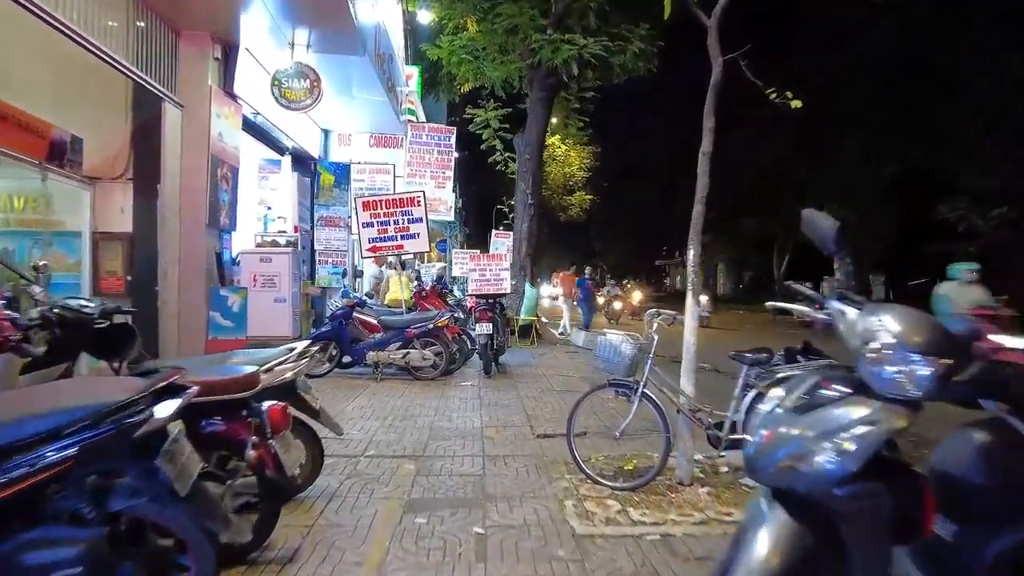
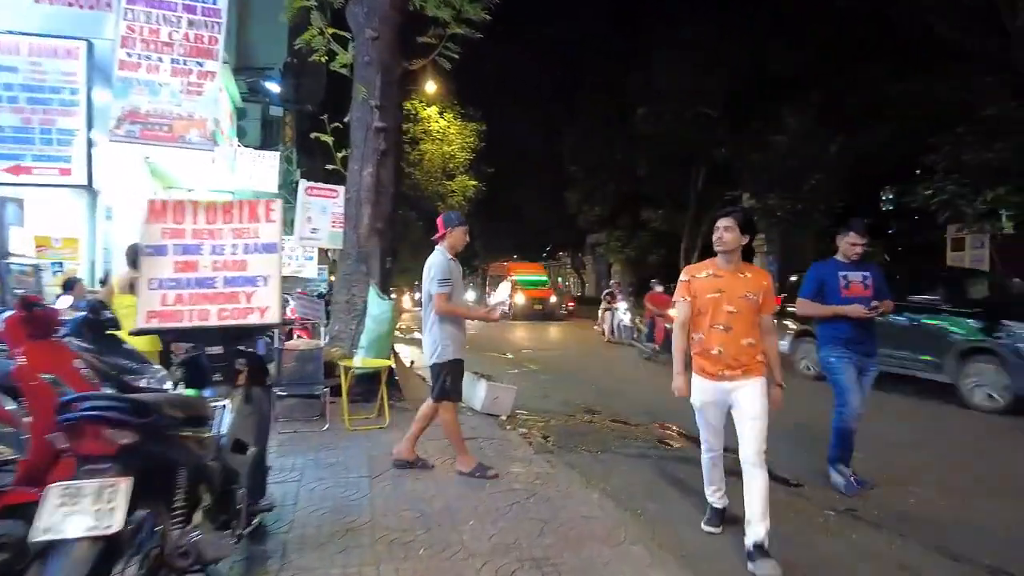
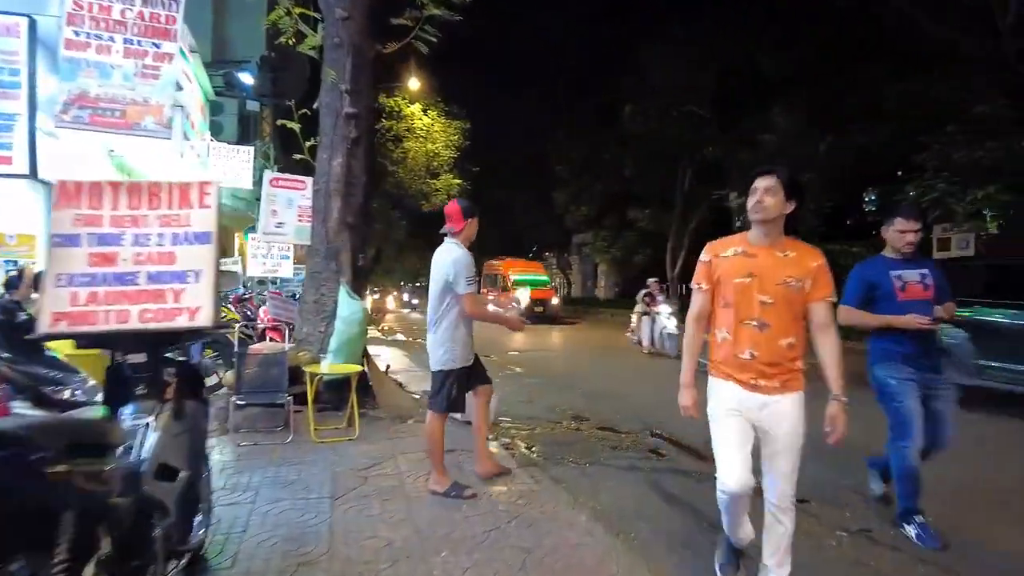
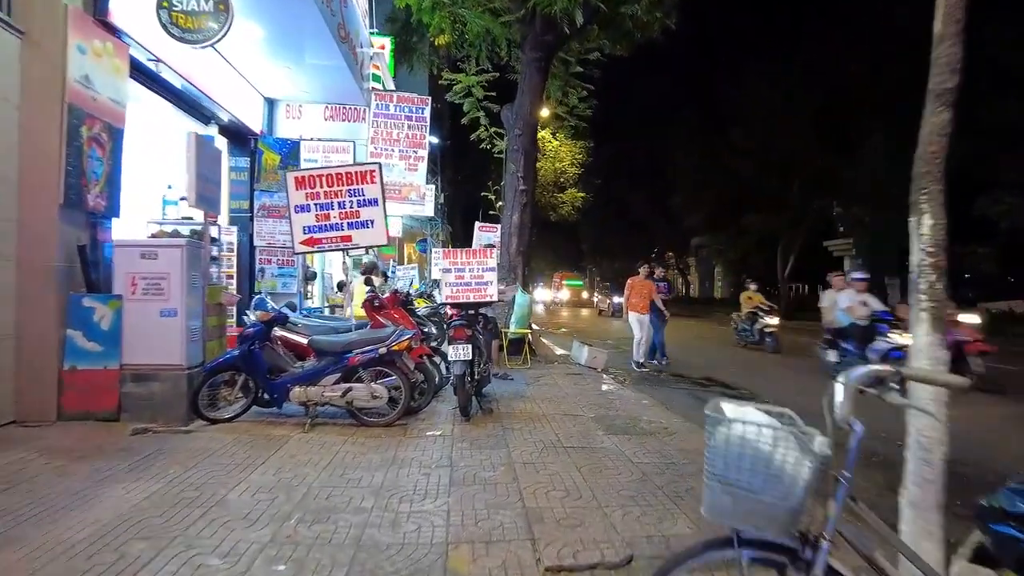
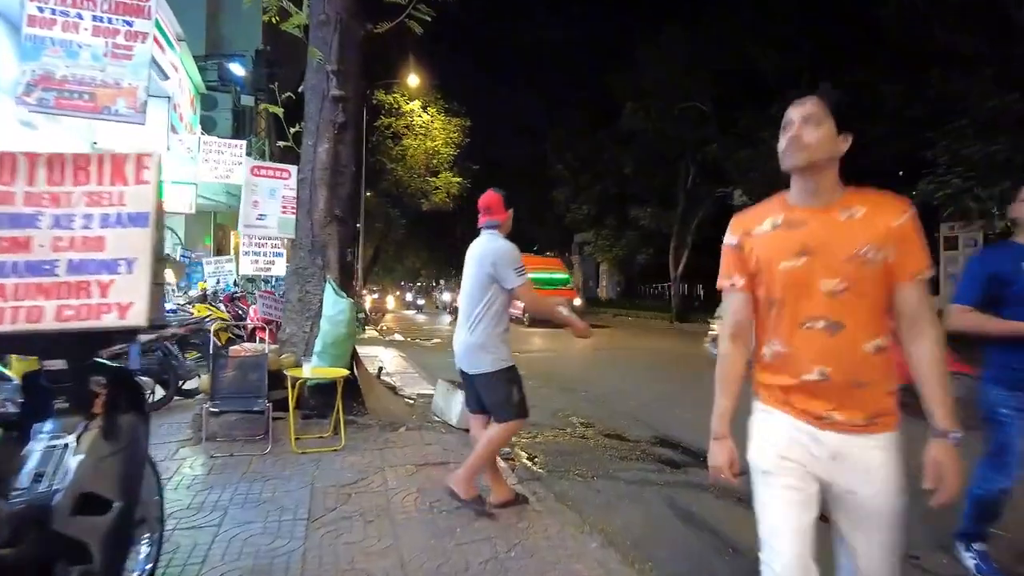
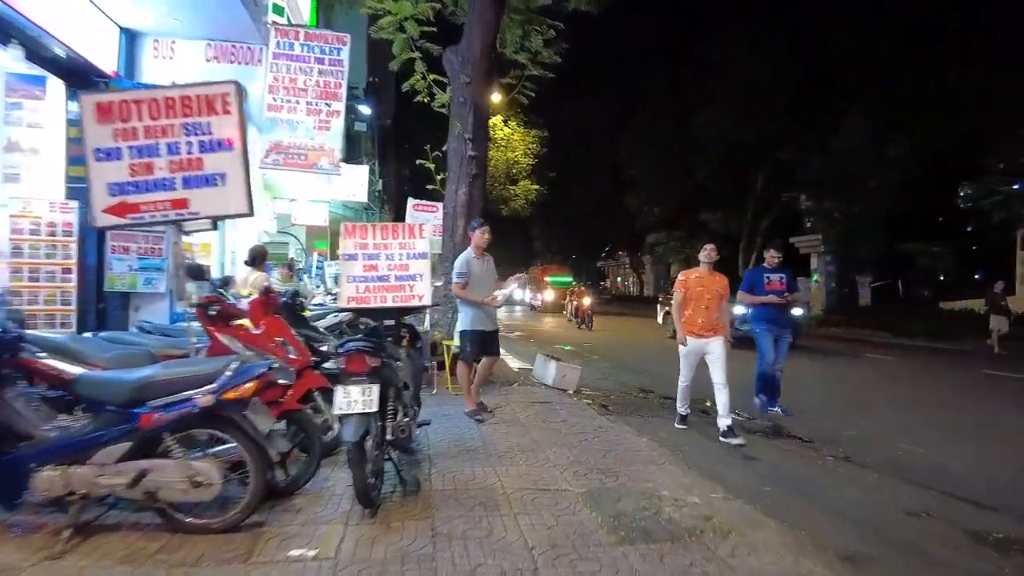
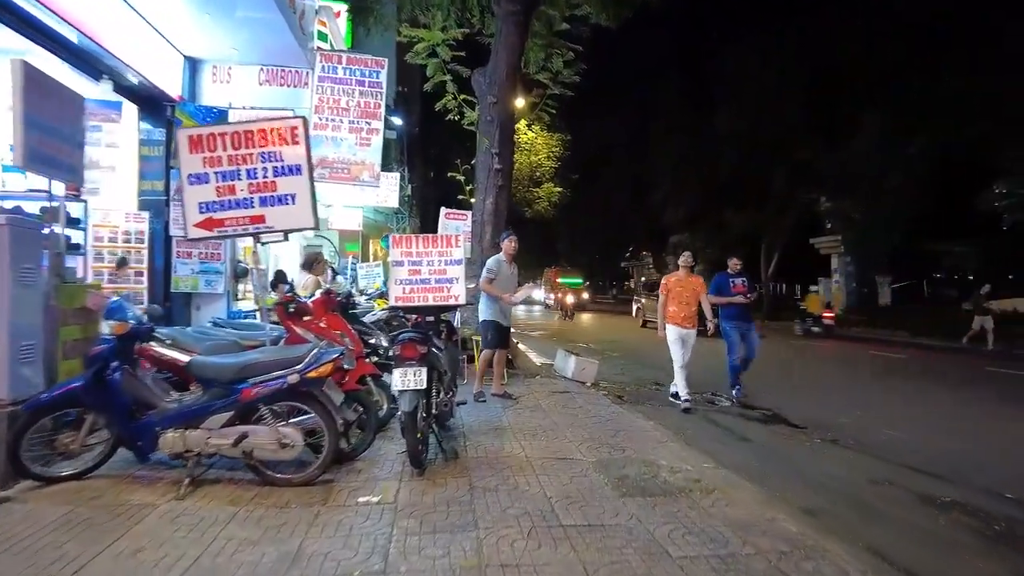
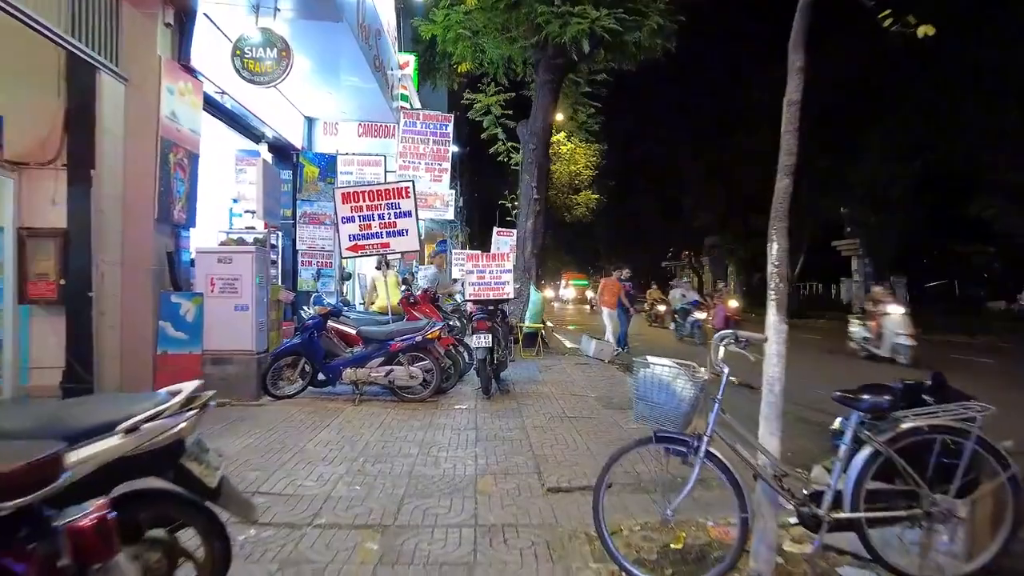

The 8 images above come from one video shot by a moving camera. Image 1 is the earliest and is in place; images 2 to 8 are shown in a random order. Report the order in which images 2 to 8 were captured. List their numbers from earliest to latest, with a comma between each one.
8, 4, 7, 6, 2, 3, 5
